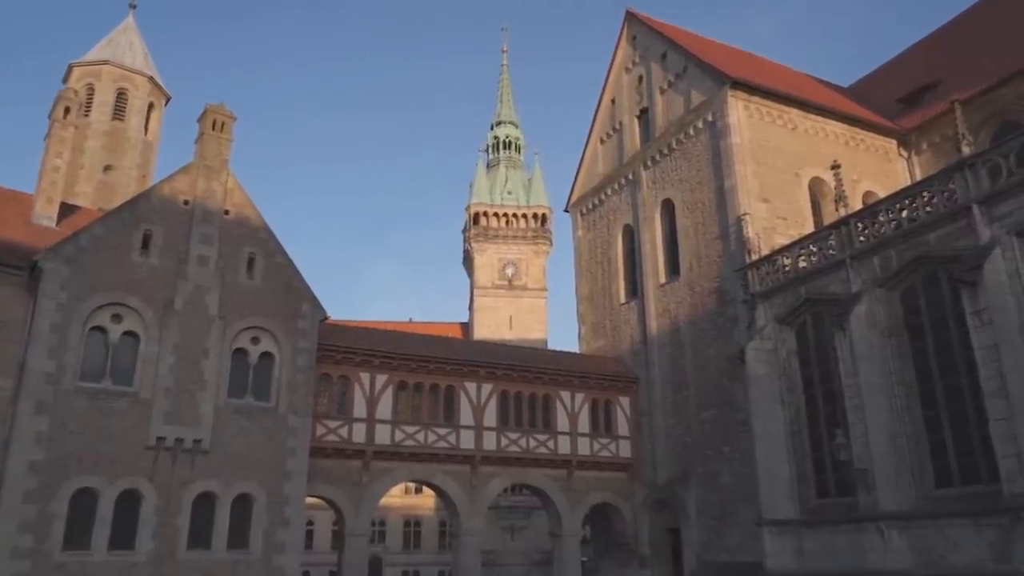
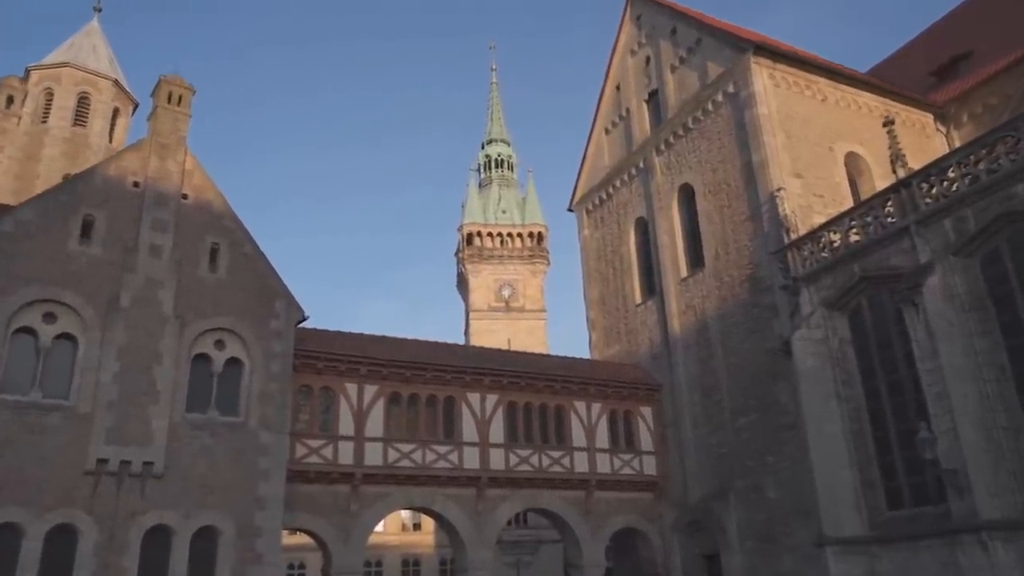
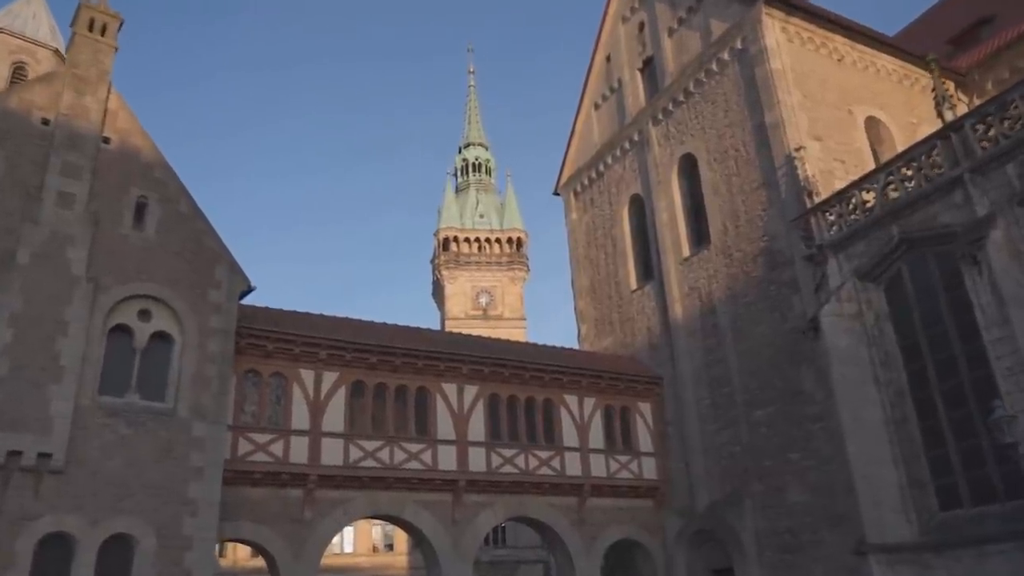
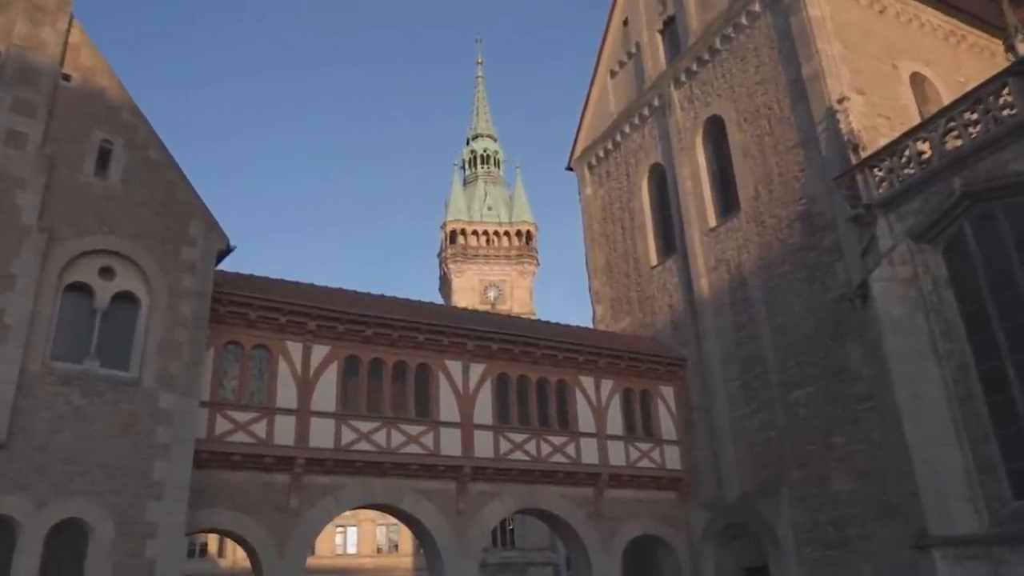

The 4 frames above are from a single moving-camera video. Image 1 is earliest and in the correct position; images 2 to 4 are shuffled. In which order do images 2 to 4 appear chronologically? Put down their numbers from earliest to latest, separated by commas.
2, 3, 4
